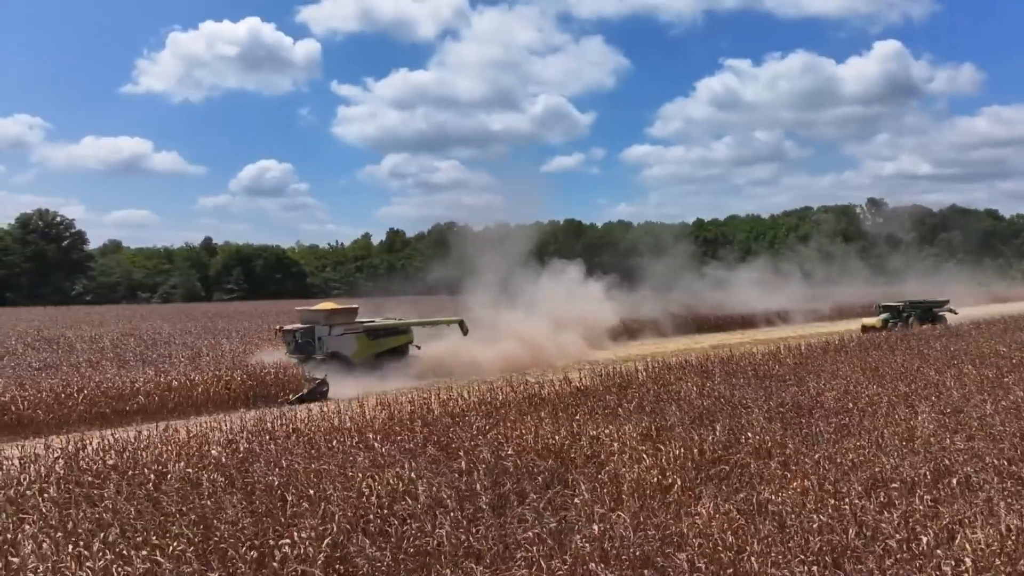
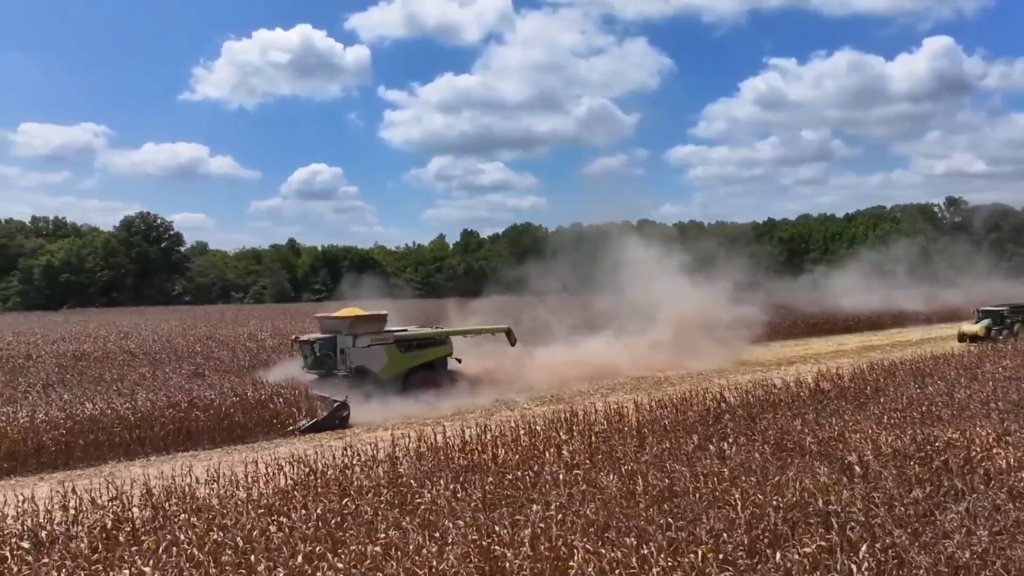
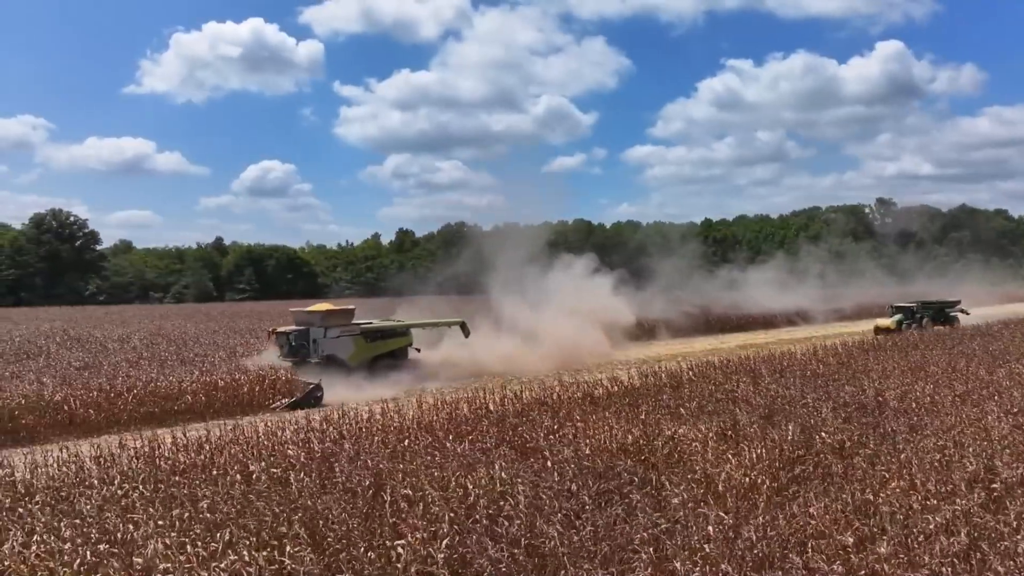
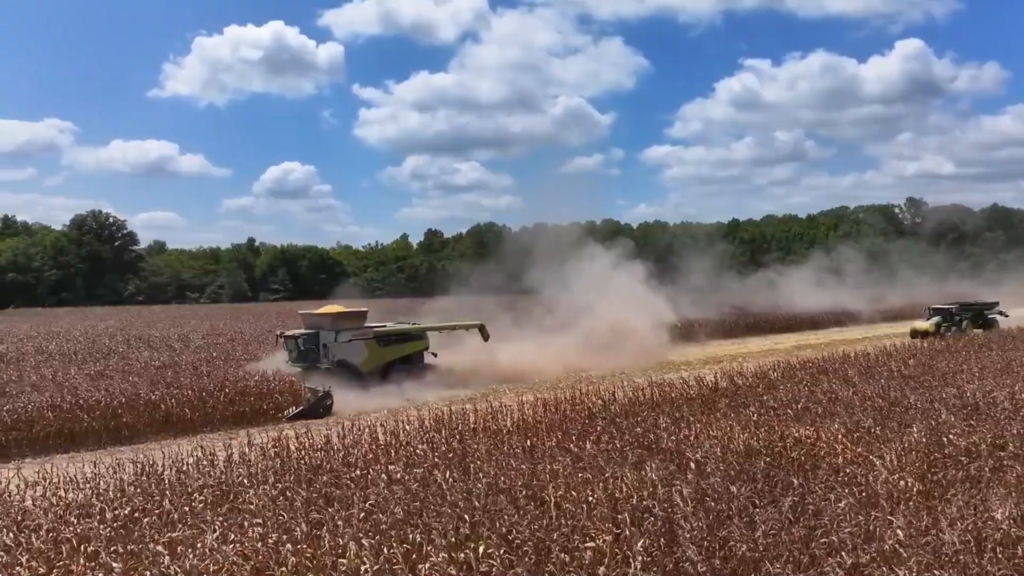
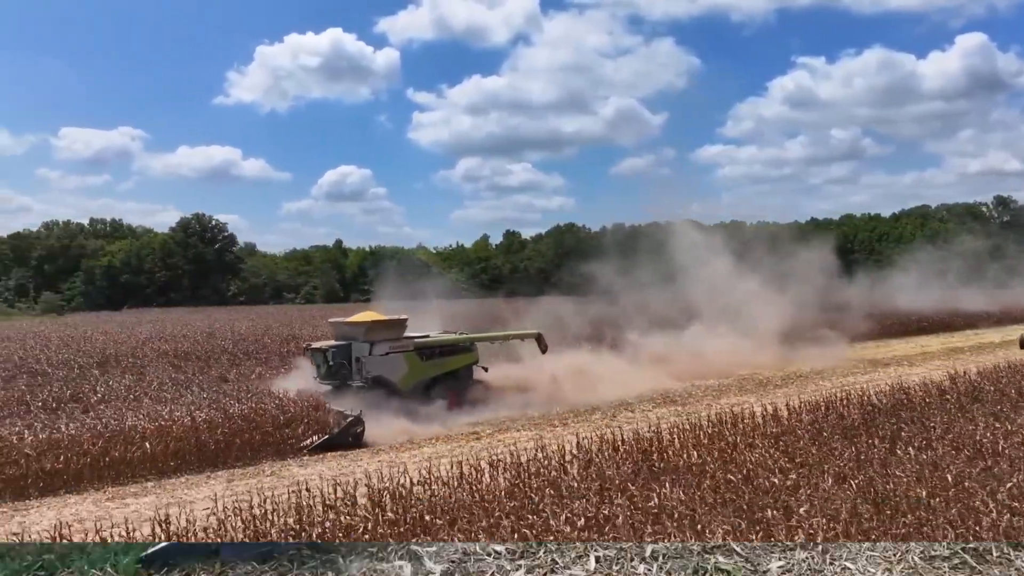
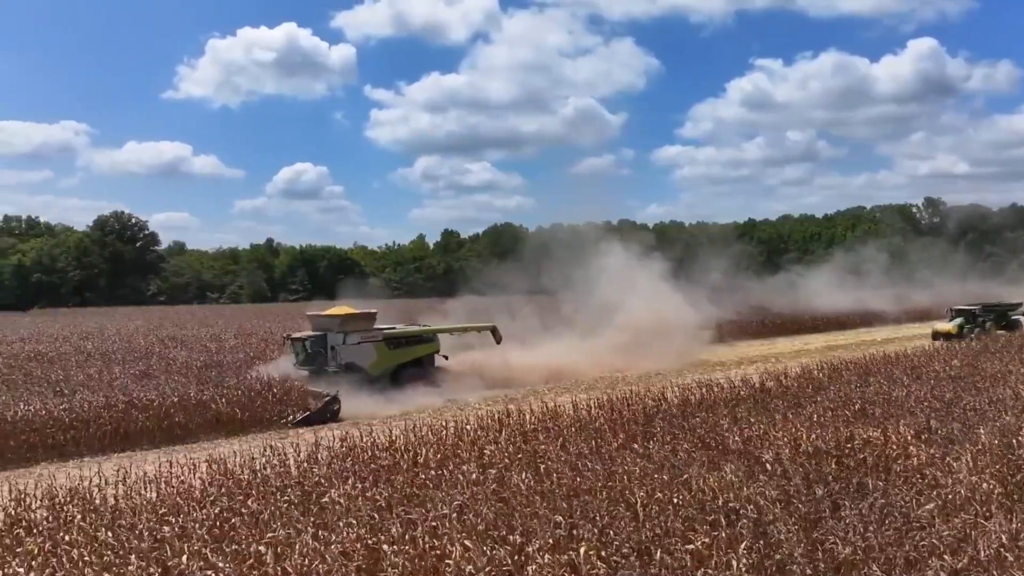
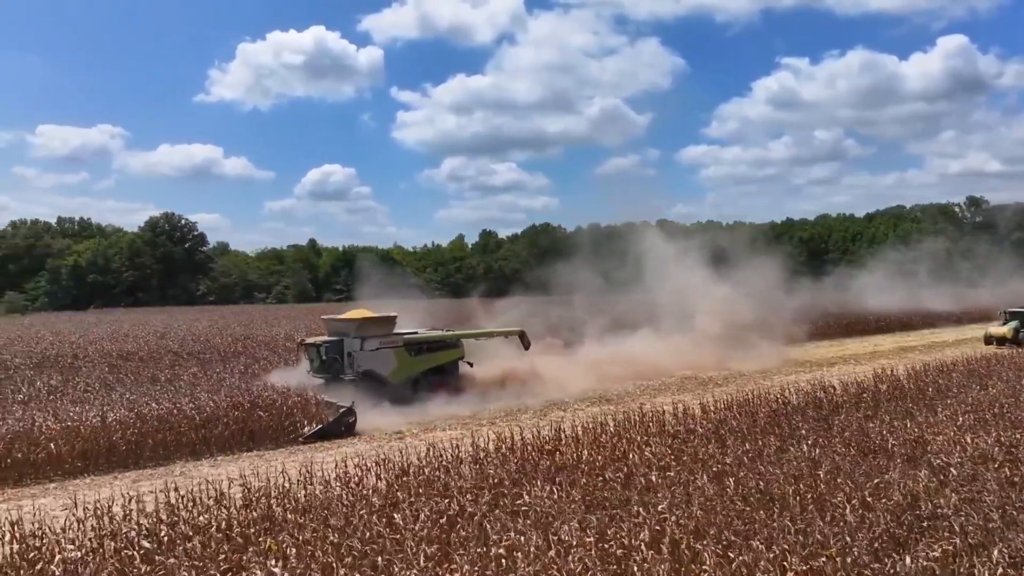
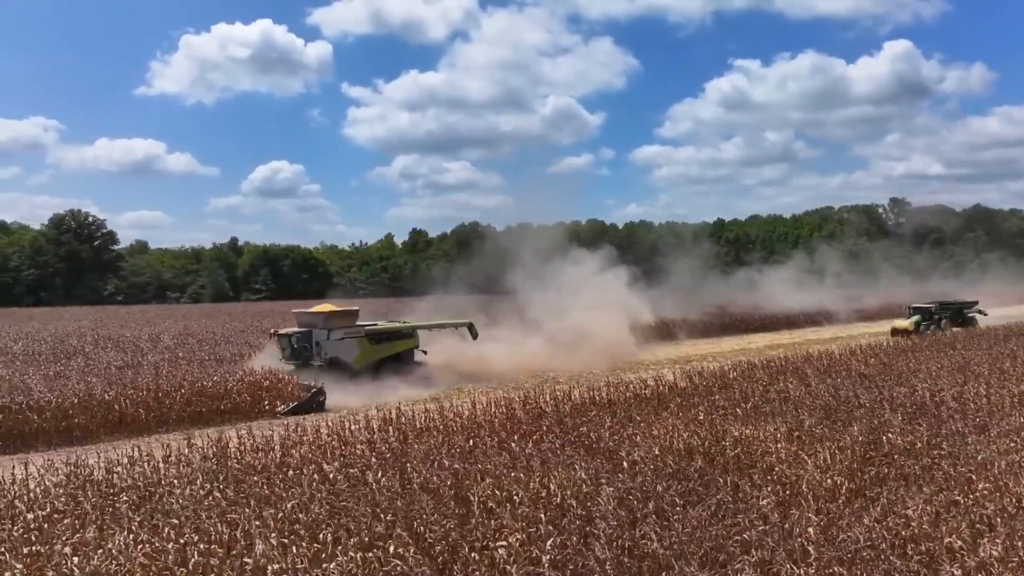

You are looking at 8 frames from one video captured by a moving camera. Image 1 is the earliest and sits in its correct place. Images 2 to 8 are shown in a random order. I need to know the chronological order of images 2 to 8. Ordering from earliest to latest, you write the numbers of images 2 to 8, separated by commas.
3, 8, 4, 6, 2, 7, 5
